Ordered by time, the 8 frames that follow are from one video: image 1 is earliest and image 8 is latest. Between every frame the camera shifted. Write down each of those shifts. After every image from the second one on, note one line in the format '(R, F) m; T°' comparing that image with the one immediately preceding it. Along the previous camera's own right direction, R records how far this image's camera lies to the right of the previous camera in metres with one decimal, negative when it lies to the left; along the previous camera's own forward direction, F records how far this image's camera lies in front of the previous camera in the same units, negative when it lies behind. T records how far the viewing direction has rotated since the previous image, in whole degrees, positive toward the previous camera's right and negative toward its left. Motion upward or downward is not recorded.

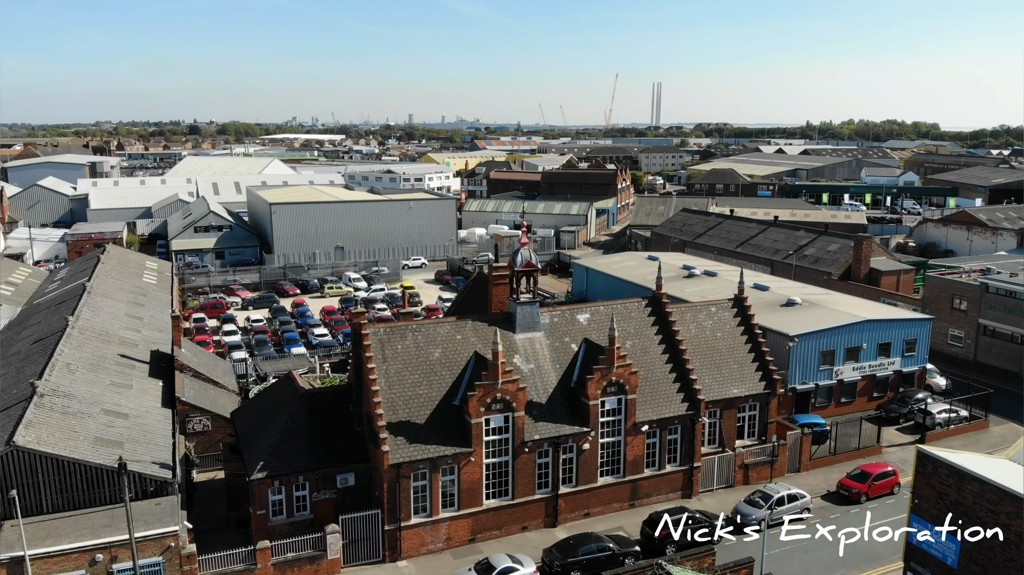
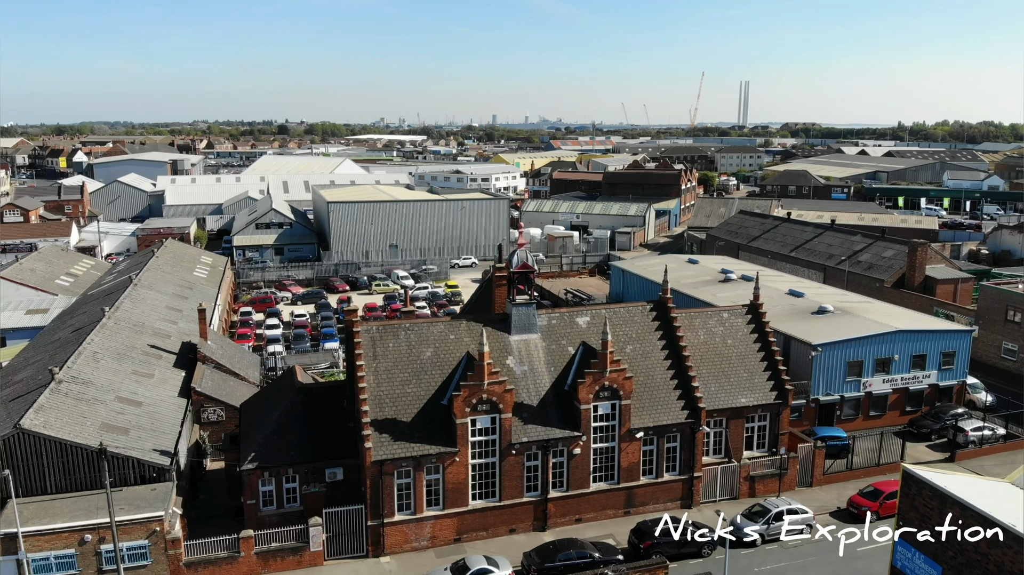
(+3.0, +0.2) m; -6°
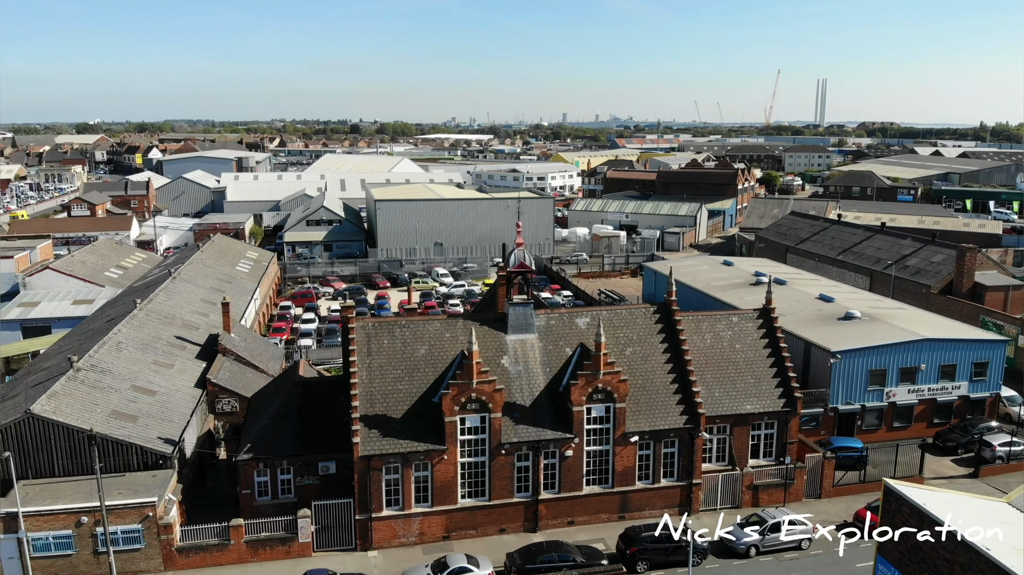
(+2.6, +0.2) m; -5°
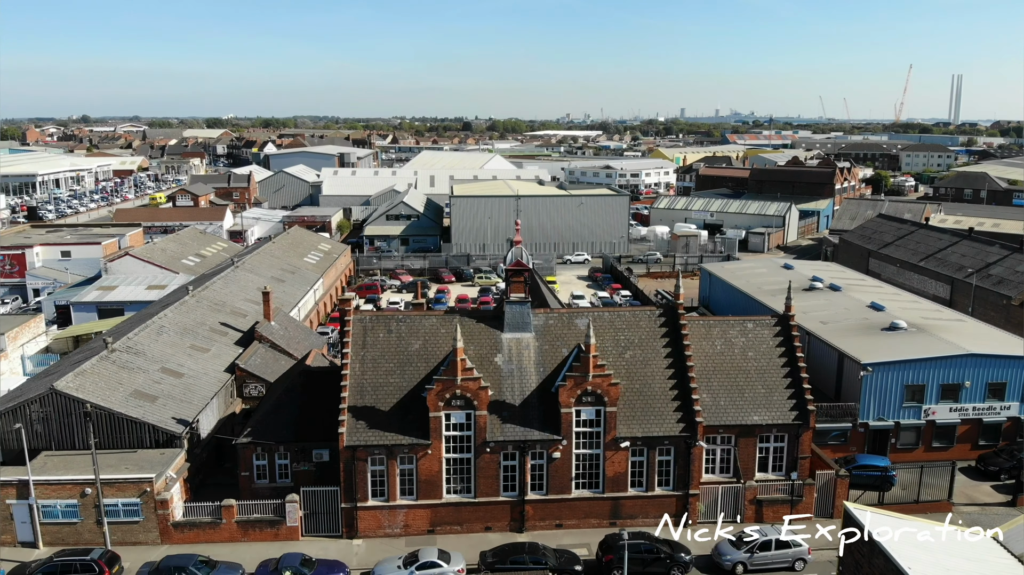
(+4.1, +0.4) m; -8°
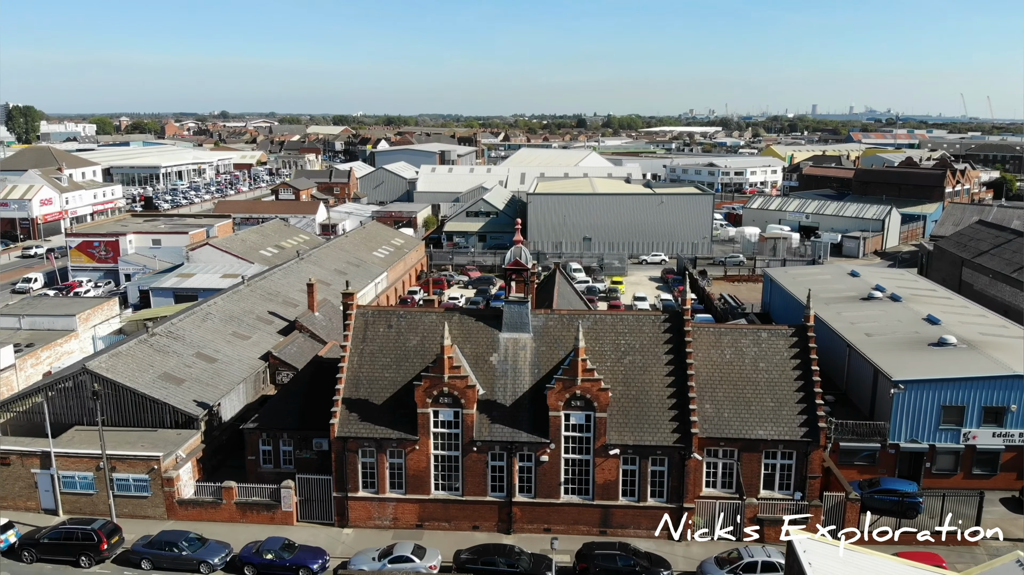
(+4.1, +0.5) m; -8°
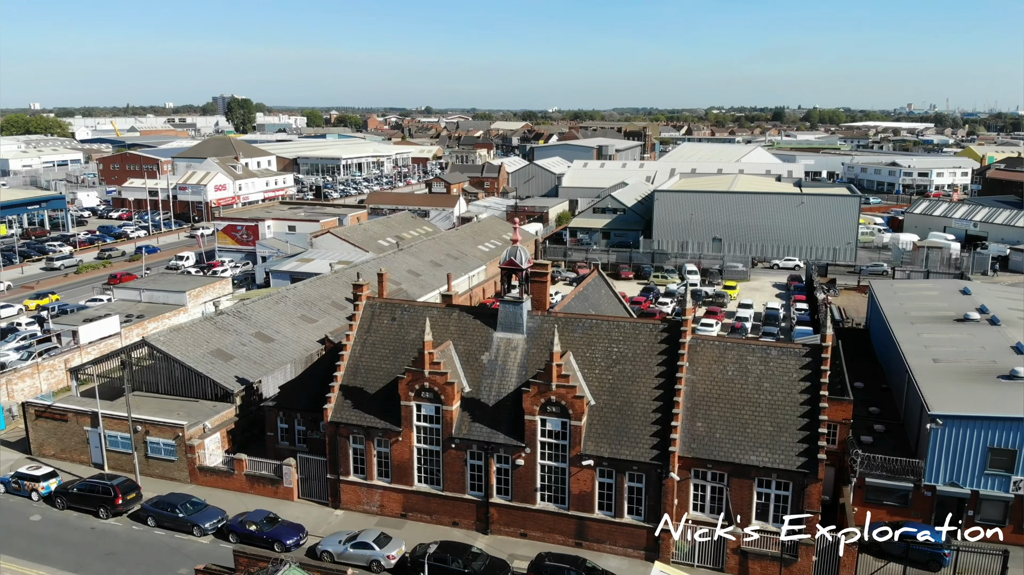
(+6.7, +1.1) m; -14°
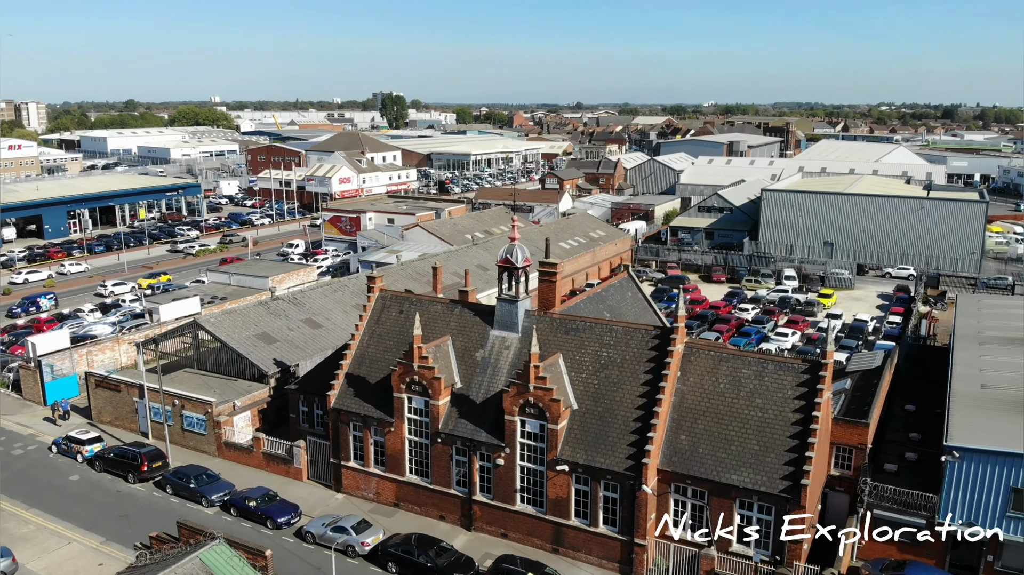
(+5.2, +0.7) m; -11°
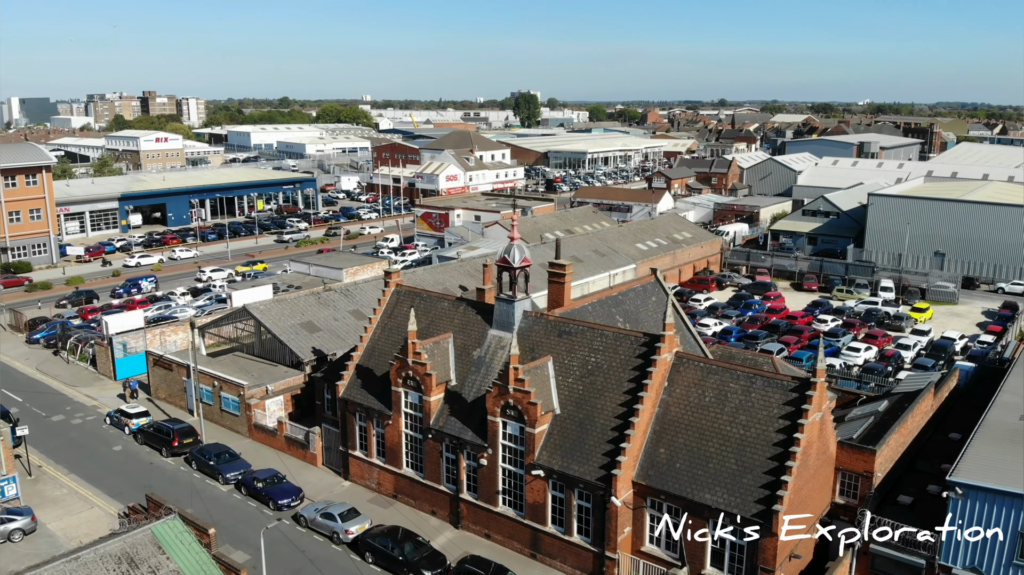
(+4.7, +0.7) m; -10°
